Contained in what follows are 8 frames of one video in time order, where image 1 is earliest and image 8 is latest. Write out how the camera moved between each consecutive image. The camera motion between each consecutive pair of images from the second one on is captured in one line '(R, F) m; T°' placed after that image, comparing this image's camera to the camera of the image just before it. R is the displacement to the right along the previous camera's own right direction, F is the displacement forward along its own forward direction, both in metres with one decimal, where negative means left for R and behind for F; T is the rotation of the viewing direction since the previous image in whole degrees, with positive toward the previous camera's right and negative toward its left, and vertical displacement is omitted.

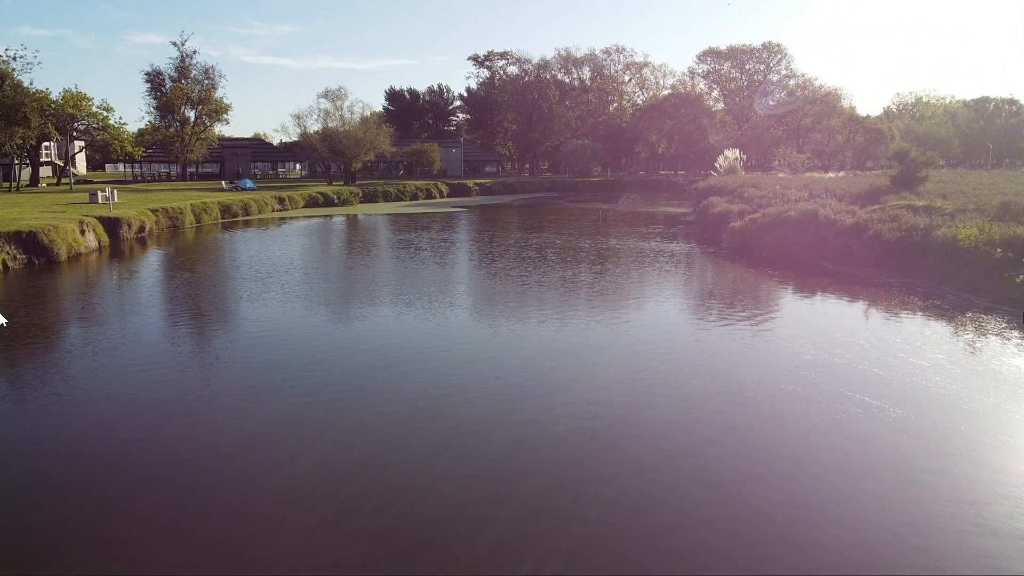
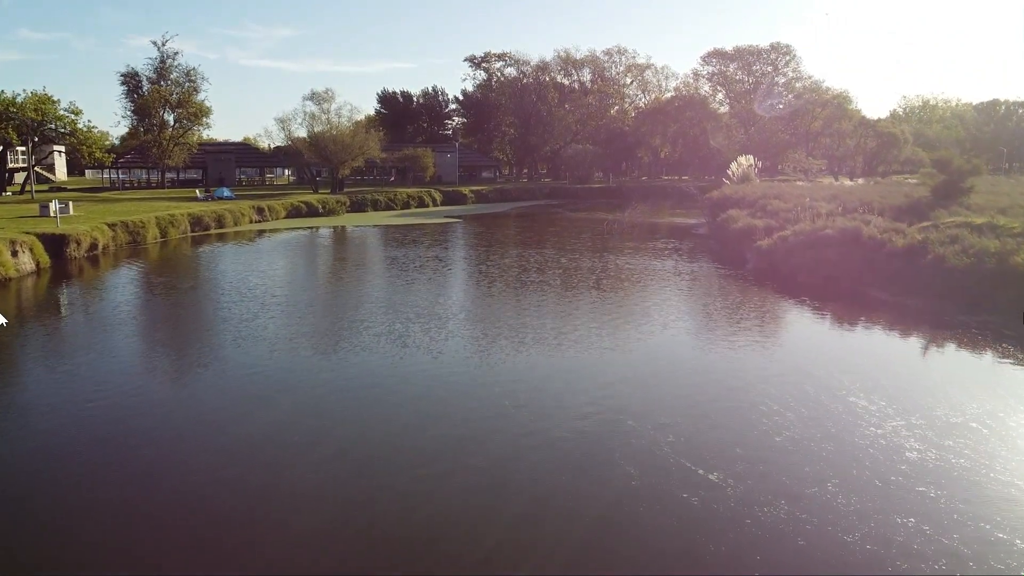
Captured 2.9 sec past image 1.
(+0.1, +2.7) m; 0°
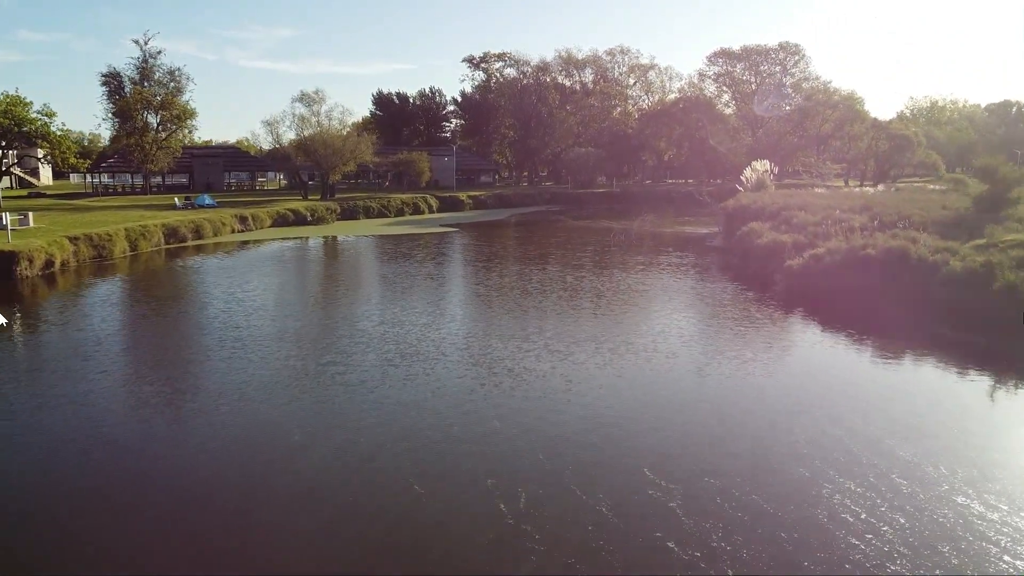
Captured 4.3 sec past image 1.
(0.0, +2.2) m; 0°
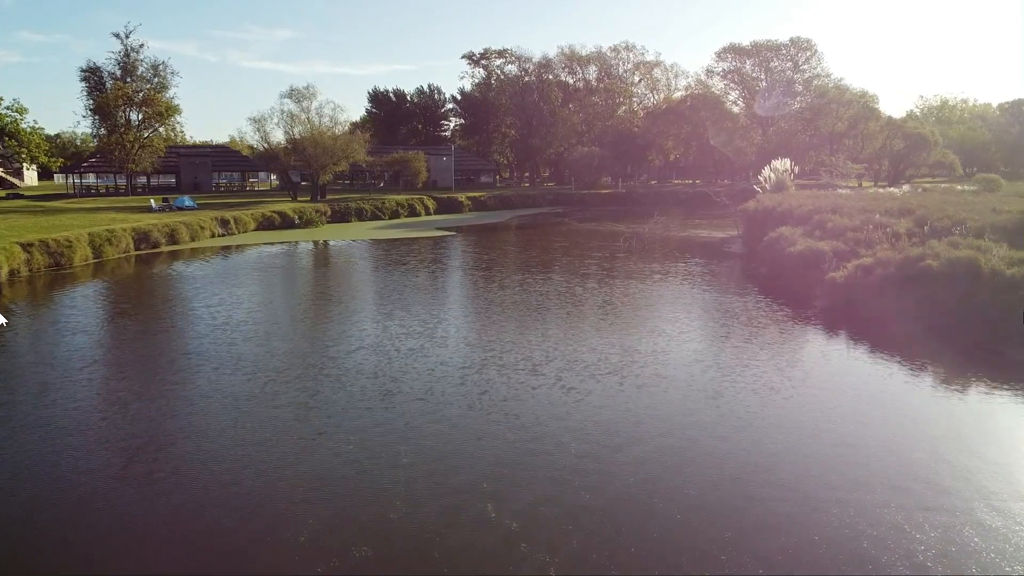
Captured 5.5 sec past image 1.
(0.0, +2.3) m; 0°
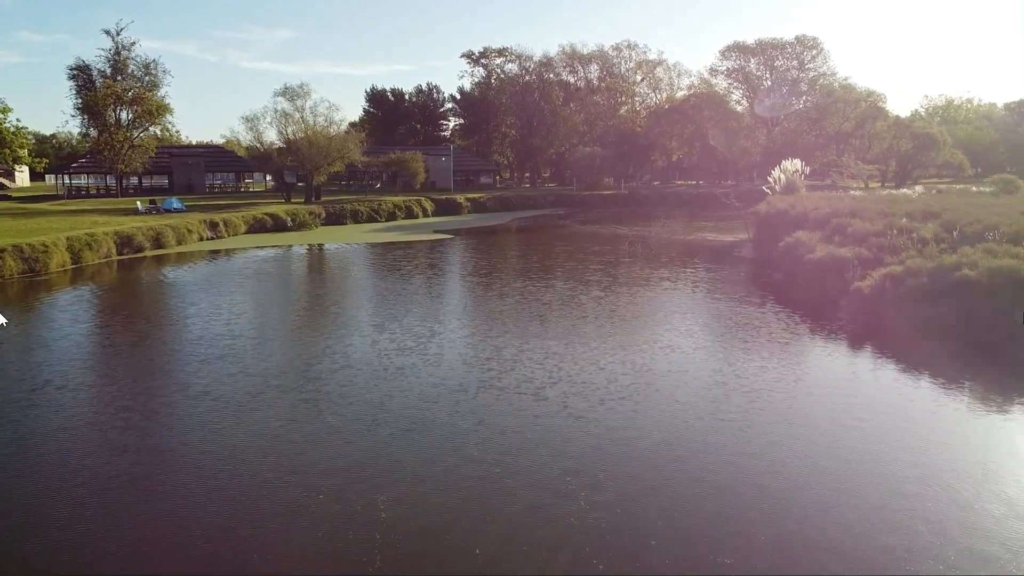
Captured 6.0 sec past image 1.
(0.0, +1.1) m; 0°
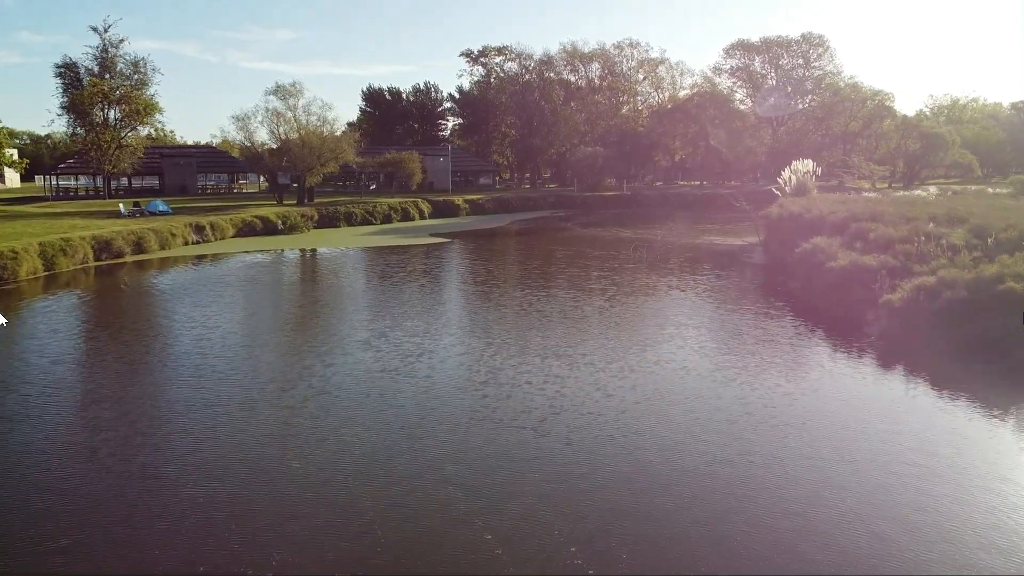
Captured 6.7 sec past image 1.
(+0.1, +1.2) m; 0°
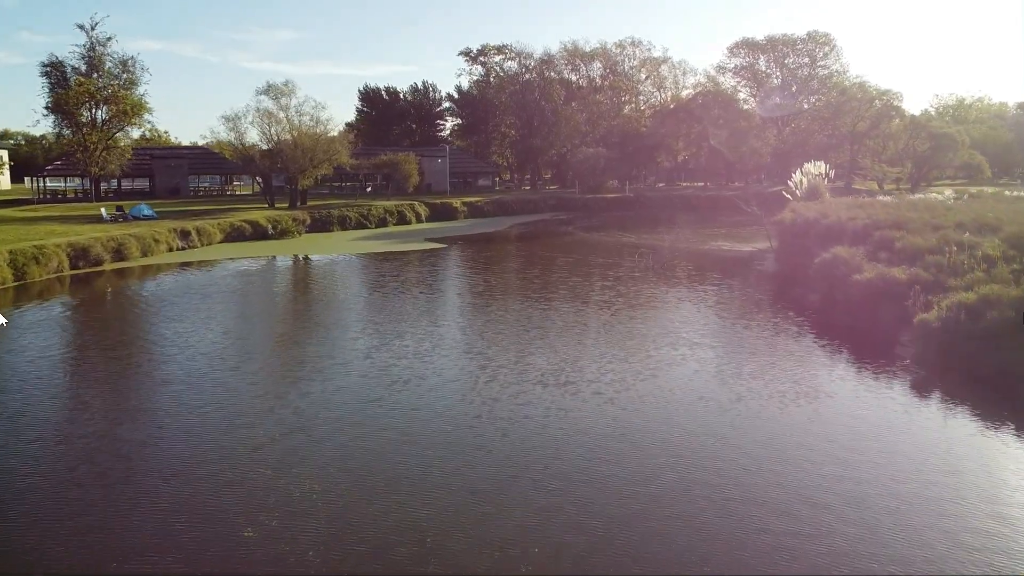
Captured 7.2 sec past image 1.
(0.0, +1.2) m; 0°
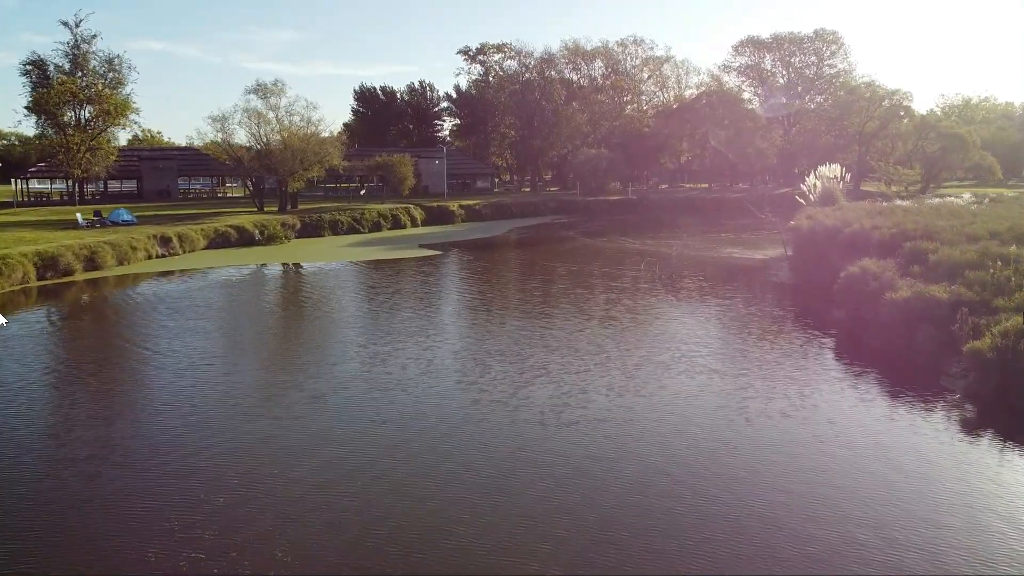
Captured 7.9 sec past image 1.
(+0.1, +1.4) m; 0°
